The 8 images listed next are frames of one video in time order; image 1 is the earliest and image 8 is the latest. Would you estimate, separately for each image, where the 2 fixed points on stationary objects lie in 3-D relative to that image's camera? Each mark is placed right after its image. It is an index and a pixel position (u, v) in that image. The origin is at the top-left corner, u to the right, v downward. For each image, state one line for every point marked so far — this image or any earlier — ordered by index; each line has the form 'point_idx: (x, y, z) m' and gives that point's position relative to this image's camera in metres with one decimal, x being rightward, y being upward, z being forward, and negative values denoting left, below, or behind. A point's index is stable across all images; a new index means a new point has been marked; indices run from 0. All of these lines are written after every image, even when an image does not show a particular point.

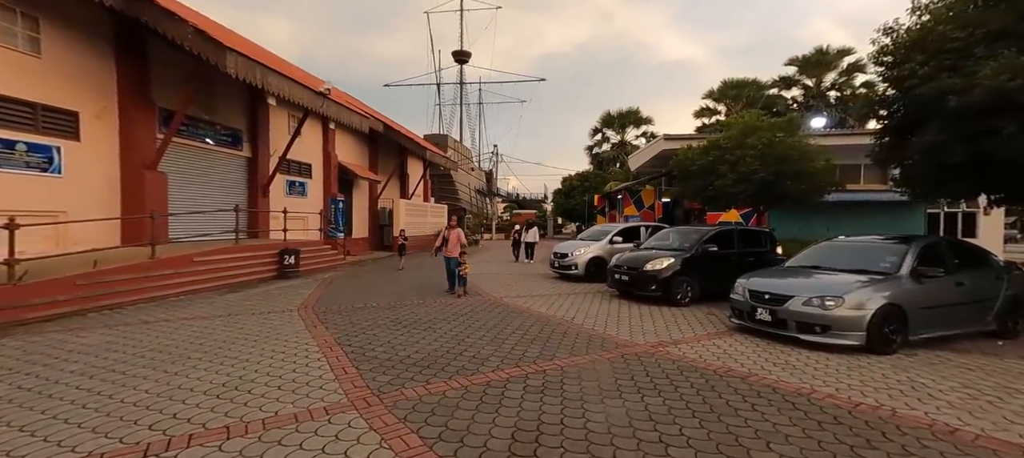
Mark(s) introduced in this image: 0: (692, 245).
0: (+3.7, -0.3, +8.6) m
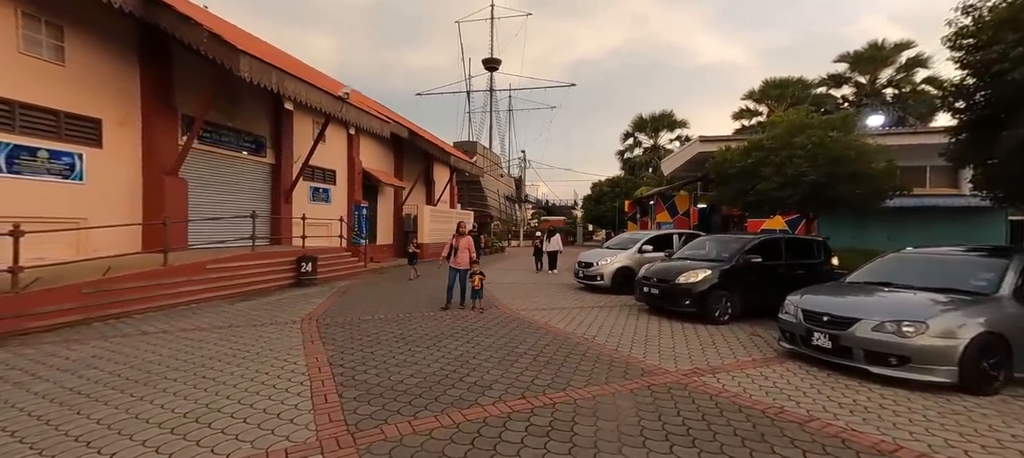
0: (+4.1, -0.5, +7.7) m
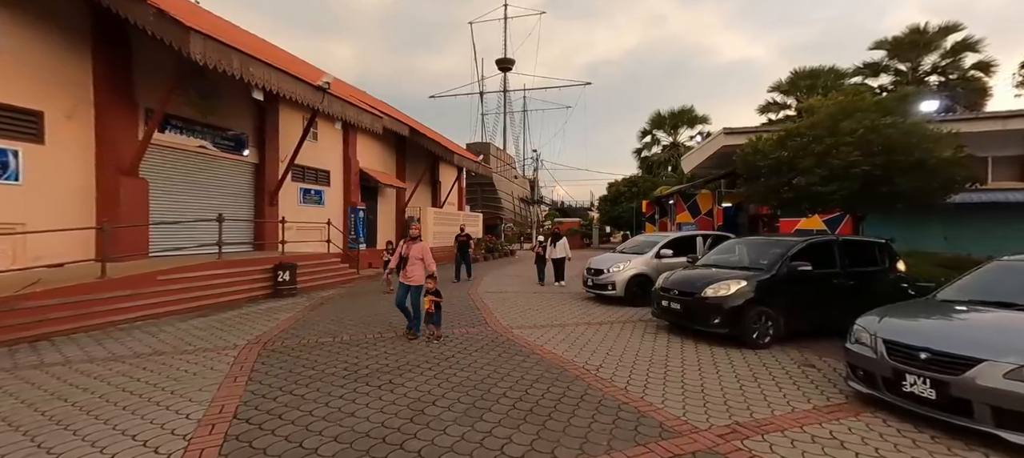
0: (+3.9, -0.5, +6.3) m
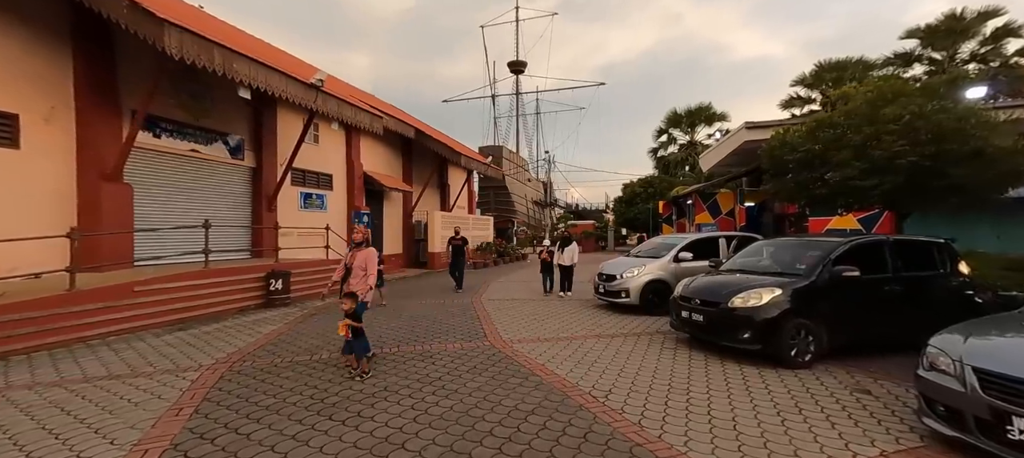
0: (+3.9, -0.5, +5.4) m
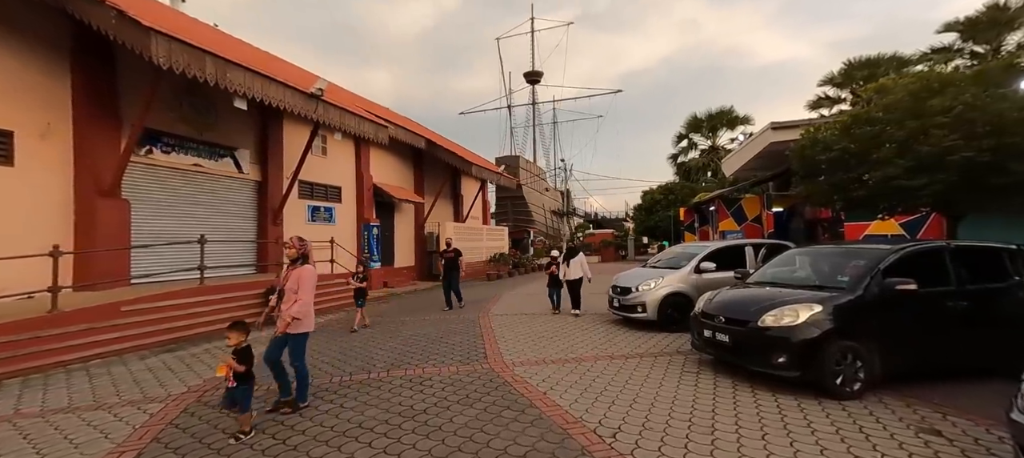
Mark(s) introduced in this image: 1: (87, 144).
0: (+3.9, -0.6, +4.7) m
1: (-7.8, +1.5, +7.7) m
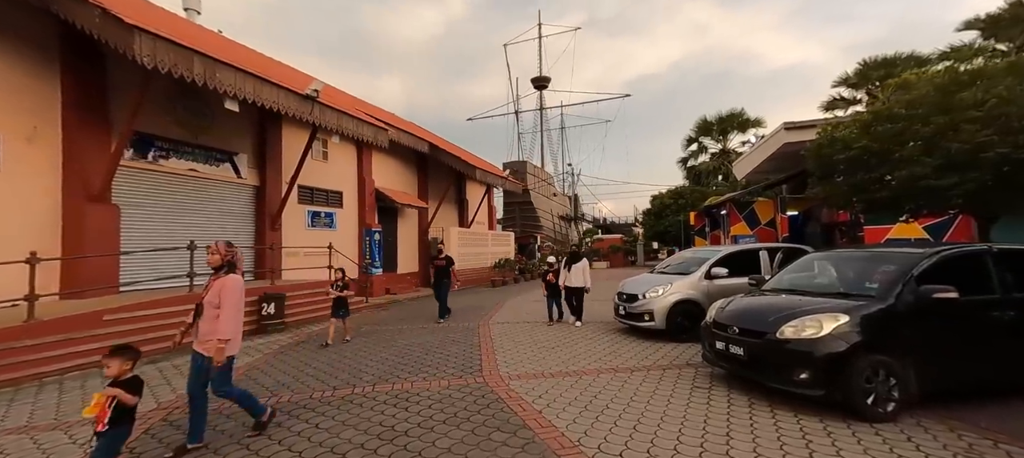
0: (+3.8, -0.6, +4.2) m
1: (-7.8, +1.4, +7.5) m
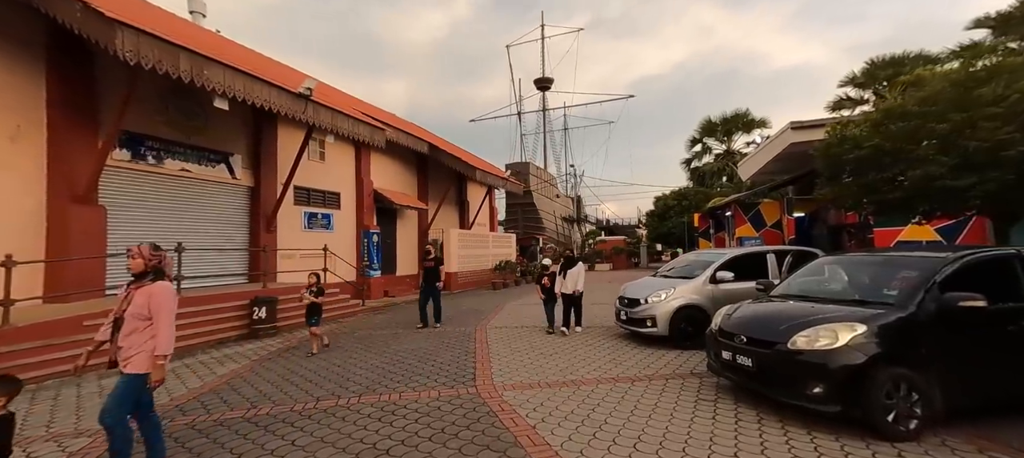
0: (+3.7, -0.6, +3.9) m
1: (-7.9, +1.4, +7.3) m
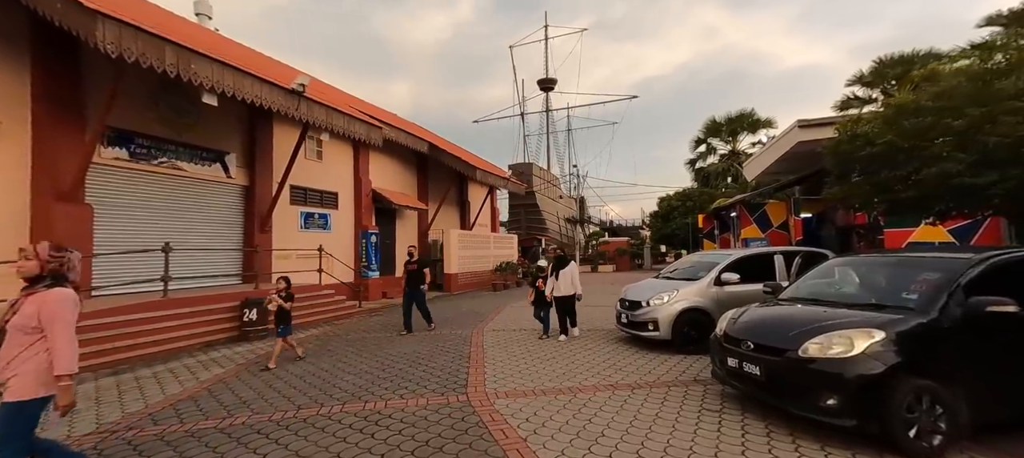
0: (+3.6, -0.6, +3.6) m
1: (-7.9, +1.4, +7.1) m
